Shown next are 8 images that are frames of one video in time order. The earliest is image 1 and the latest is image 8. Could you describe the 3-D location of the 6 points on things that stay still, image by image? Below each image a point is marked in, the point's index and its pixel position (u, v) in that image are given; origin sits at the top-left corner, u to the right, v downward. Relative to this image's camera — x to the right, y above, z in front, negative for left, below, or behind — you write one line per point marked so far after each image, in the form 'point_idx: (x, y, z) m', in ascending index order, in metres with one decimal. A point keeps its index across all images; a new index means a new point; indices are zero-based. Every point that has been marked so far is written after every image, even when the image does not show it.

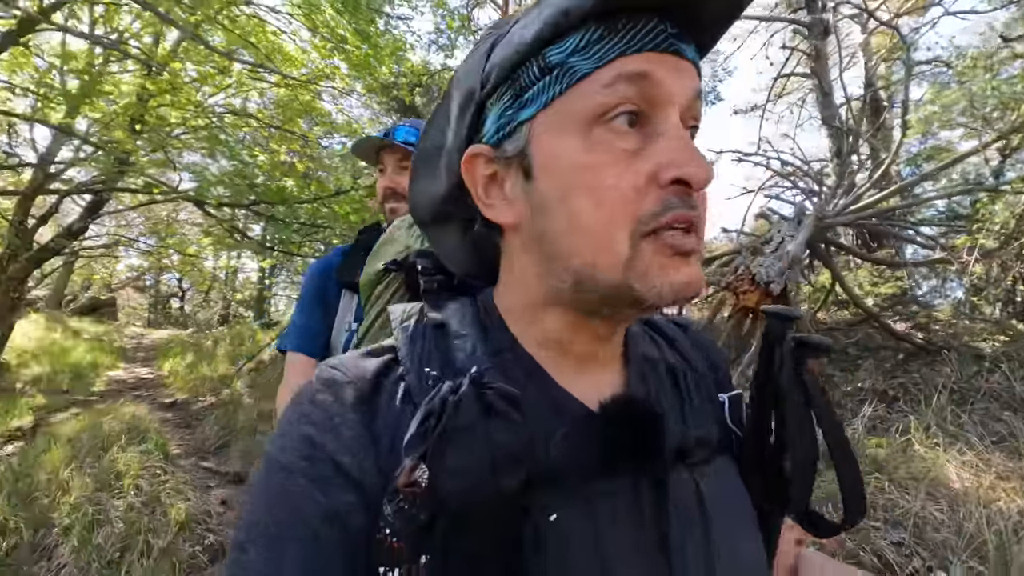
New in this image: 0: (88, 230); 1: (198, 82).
0: (-6.4, +0.9, +9.0) m
1: (-3.9, +2.7, +7.8) m
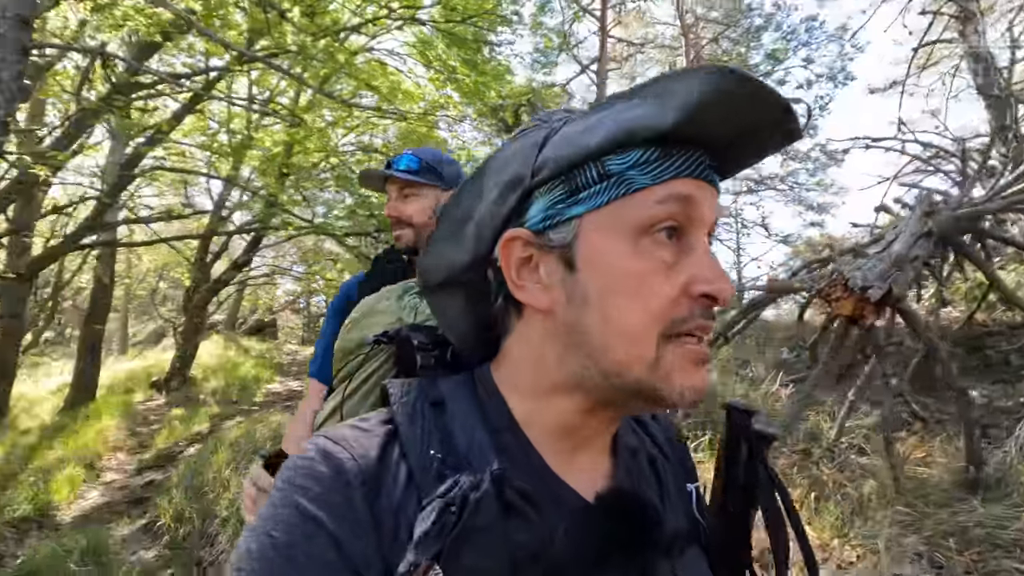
0: (-4.6, +0.5, +10.5) m
1: (-2.5, +2.4, +8.7) m
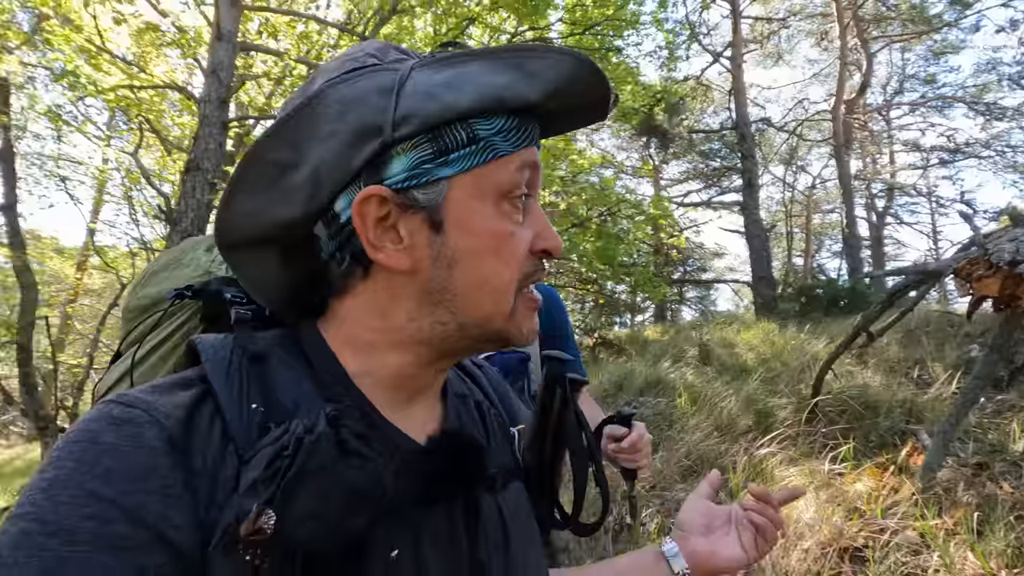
0: (-1.9, +0.1, +11.6) m
1: (-0.6, +2.2, +9.3) m
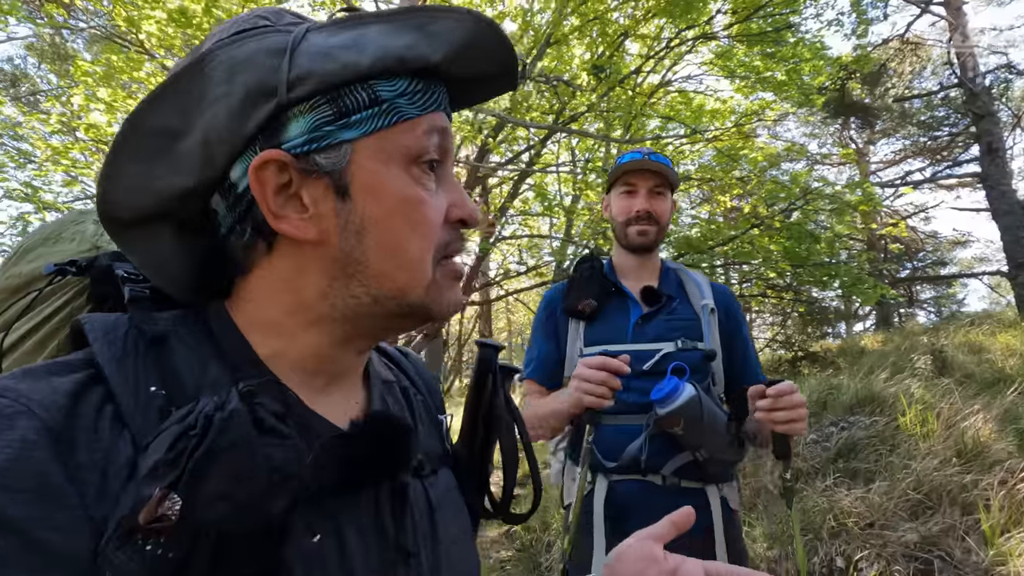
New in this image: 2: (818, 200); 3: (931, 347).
0: (+1.6, -0.4, +11.4) m
1: (+1.9, +1.9, +8.9) m
2: (+3.8, +1.1, +7.4) m
3: (+4.2, -0.6, +6.0) m
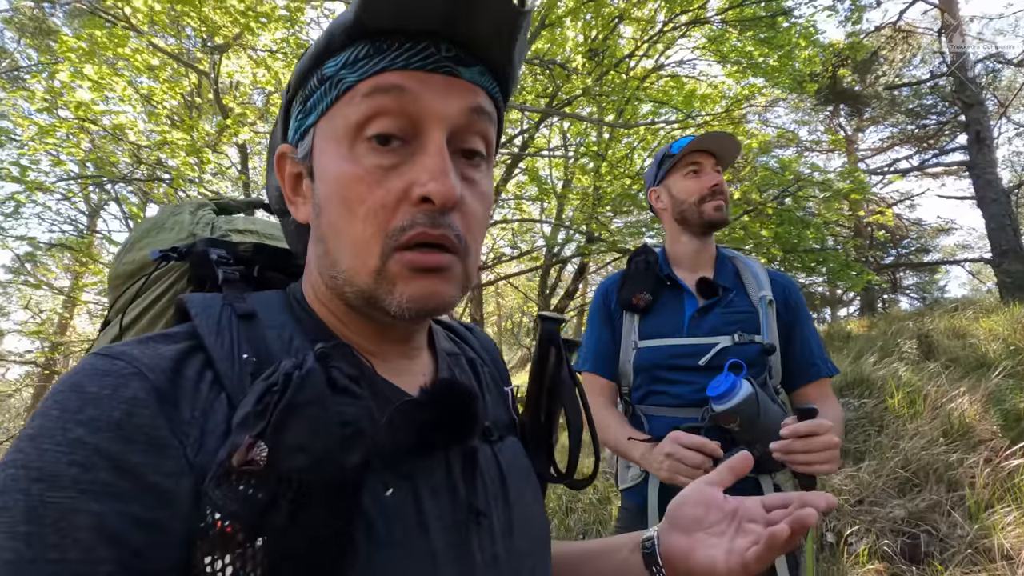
0: (+1.5, 0.0, +11.5) m
1: (+1.8, +2.1, +9.0) m
2: (+3.8, +1.3, +7.5) m
3: (+4.2, -0.5, +6.1) m
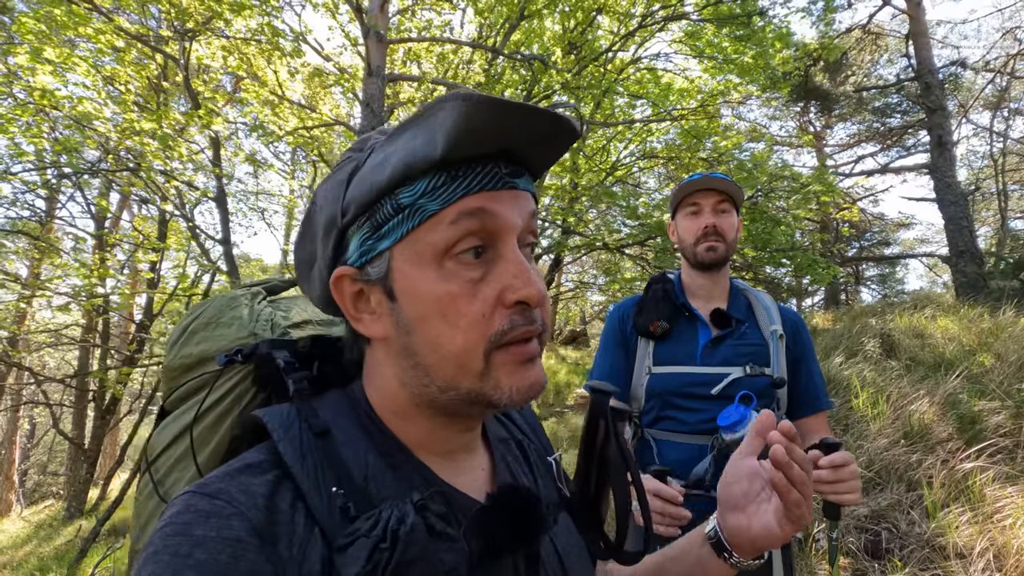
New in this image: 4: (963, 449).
0: (+1.0, +0.2, +11.6) m
1: (+1.5, +2.2, +9.1) m
2: (+3.5, +1.3, +7.8) m
3: (+4.0, -0.5, +6.4) m
4: (+3.1, -1.1, +4.1) m
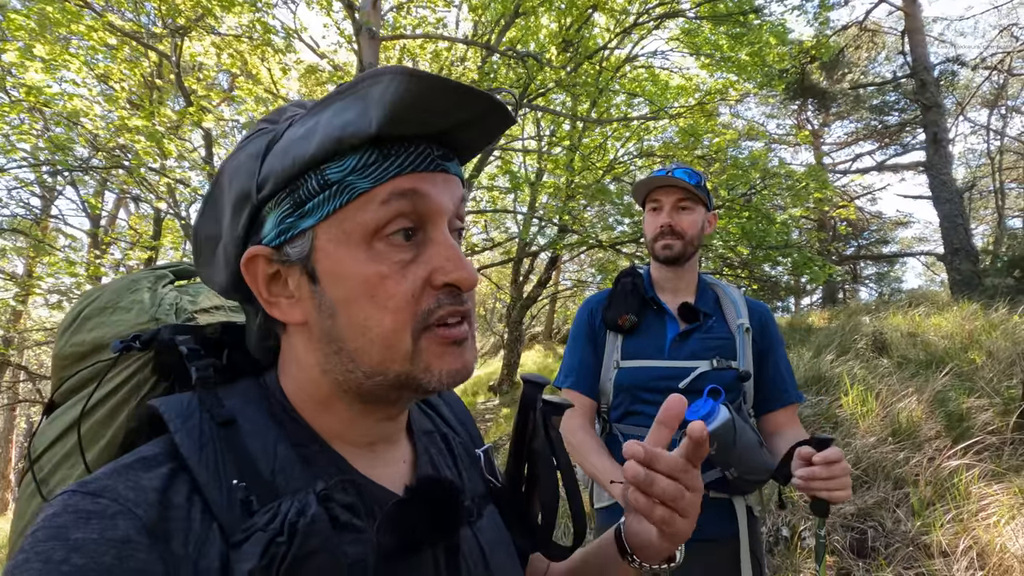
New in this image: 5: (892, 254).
0: (+0.9, +0.2, +11.6) m
1: (+1.4, +2.2, +9.0) m
2: (+3.4, +1.4, +7.7) m
3: (+3.9, -0.4, +6.4) m
4: (+3.0, -1.1, +4.1) m
5: (+6.8, +0.6, +10.6) m
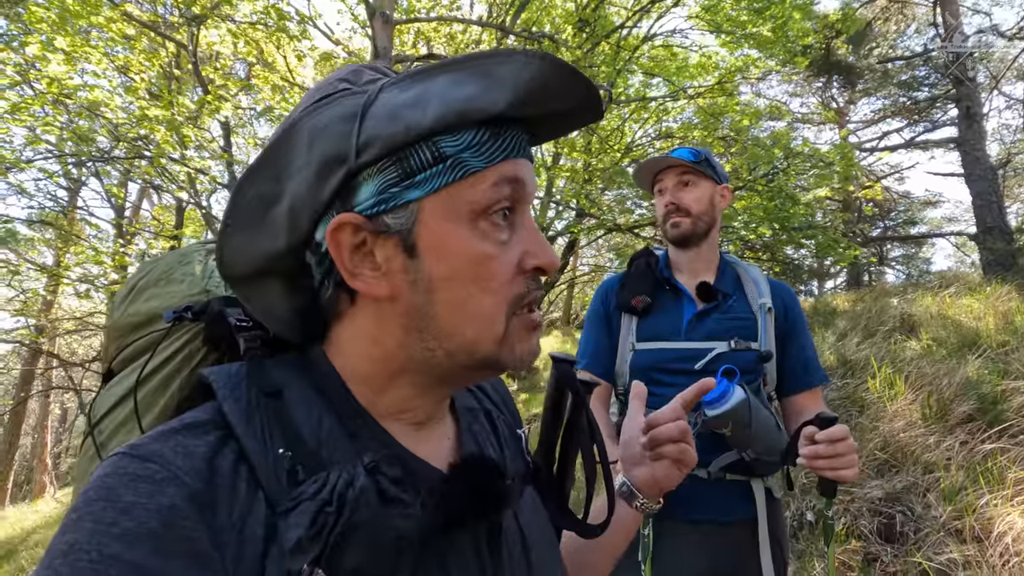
0: (+1.3, +0.5, +11.5) m
1: (+1.7, +2.5, +8.9) m
2: (+3.6, +1.6, +7.5) m
3: (+4.1, -0.2, +6.2) m
4: (+3.1, -0.9, +3.9) m
5: (+7.1, +0.9, +10.4) m
